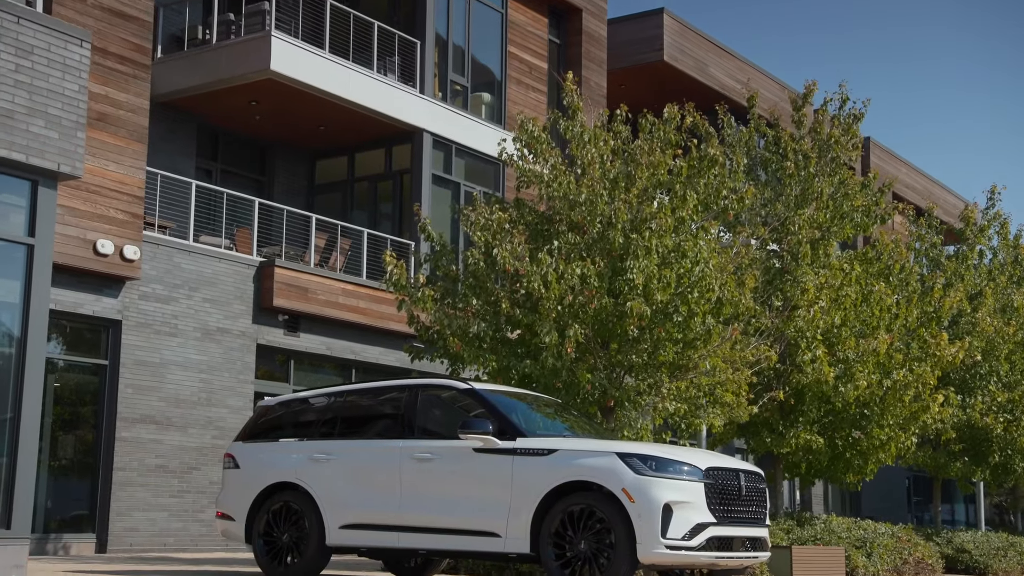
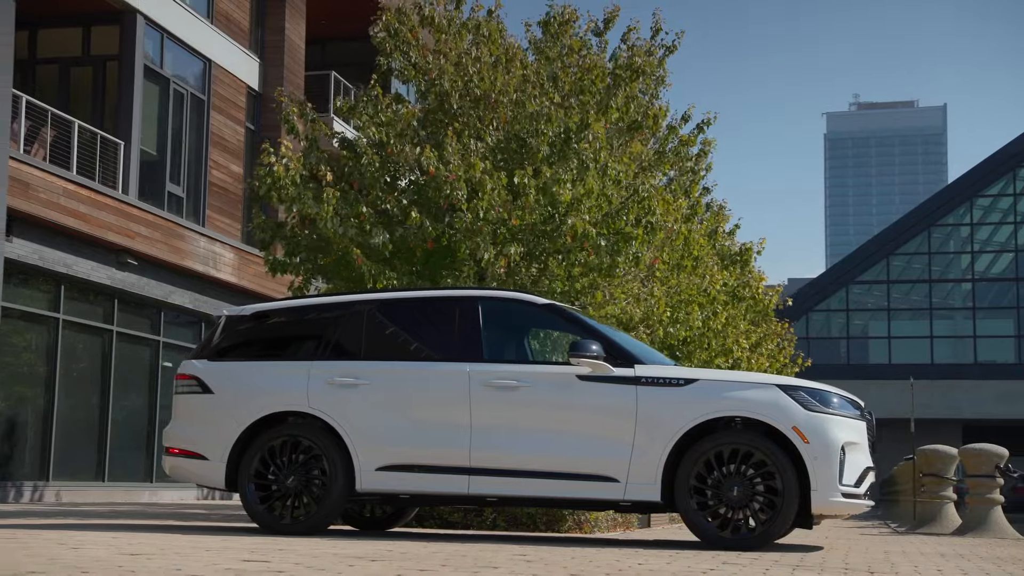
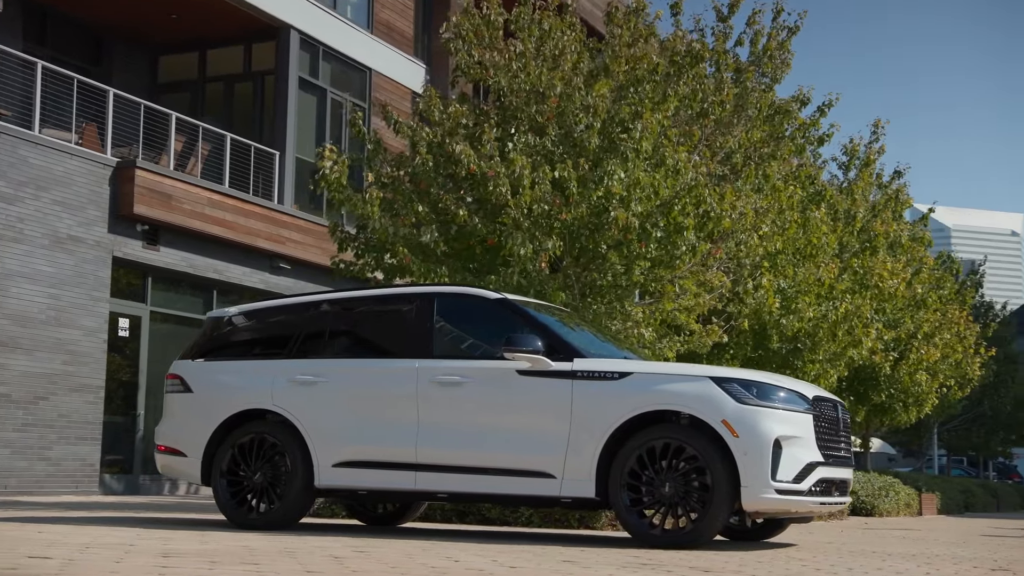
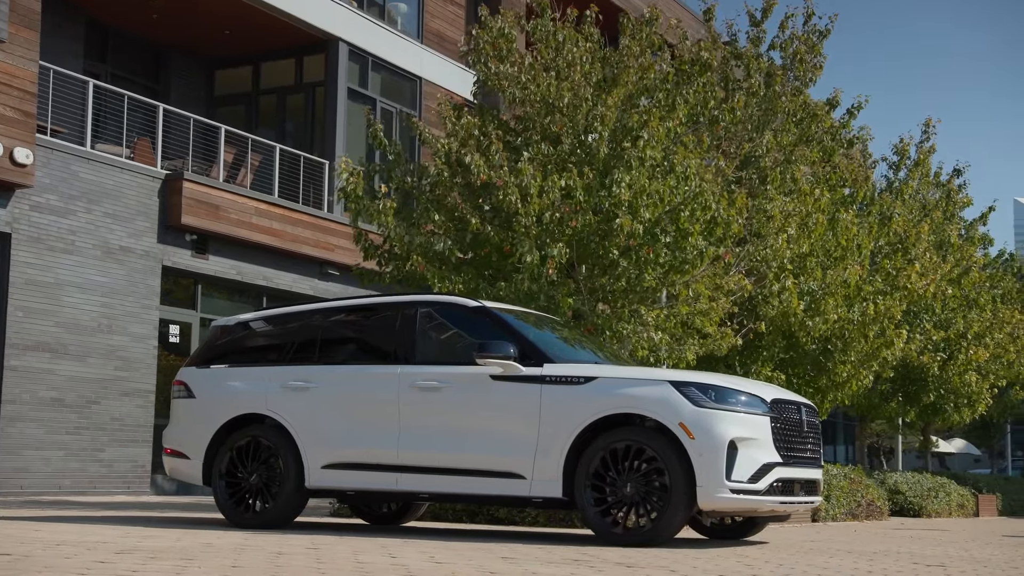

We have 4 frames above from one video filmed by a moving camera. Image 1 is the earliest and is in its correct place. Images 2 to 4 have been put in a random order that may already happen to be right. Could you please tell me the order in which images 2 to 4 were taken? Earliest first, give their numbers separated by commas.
4, 3, 2
